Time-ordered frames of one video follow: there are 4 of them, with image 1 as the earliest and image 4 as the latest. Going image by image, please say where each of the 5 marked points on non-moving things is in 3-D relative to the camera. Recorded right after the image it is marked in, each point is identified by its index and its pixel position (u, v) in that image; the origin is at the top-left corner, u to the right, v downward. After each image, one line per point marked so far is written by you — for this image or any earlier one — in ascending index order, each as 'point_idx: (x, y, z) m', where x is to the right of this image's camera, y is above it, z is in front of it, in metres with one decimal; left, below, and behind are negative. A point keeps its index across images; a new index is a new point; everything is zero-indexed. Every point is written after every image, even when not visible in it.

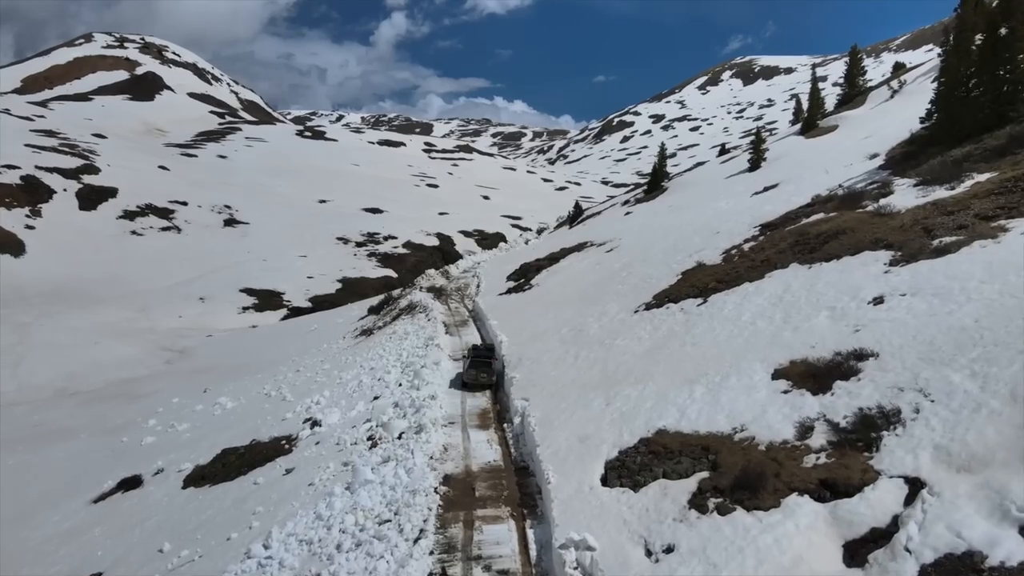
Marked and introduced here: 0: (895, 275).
0: (+6.6, +0.2, +12.6) m
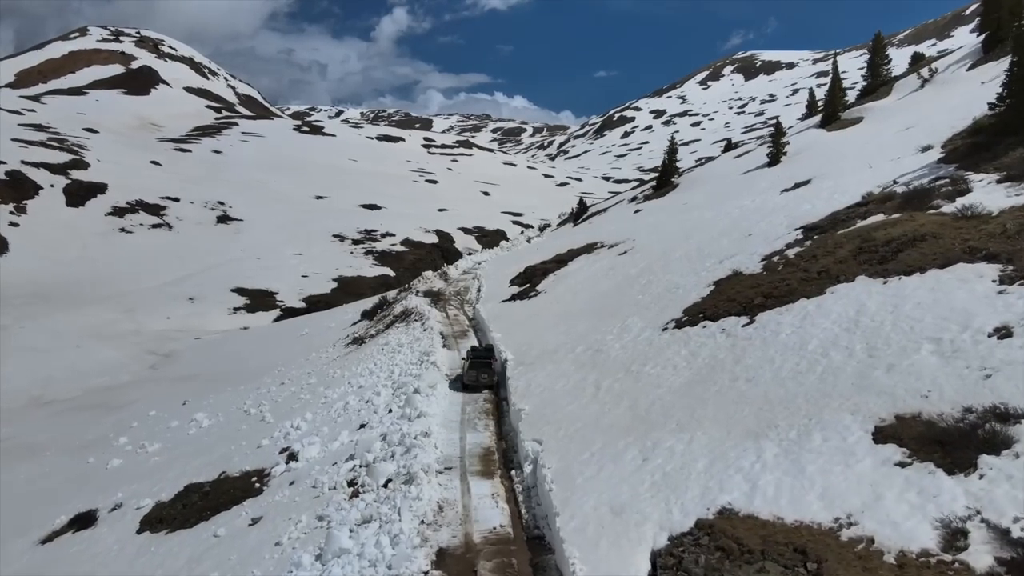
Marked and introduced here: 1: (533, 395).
0: (+6.7, -0.1, +9.8) m
1: (+0.5, -2.3, +15.8) m
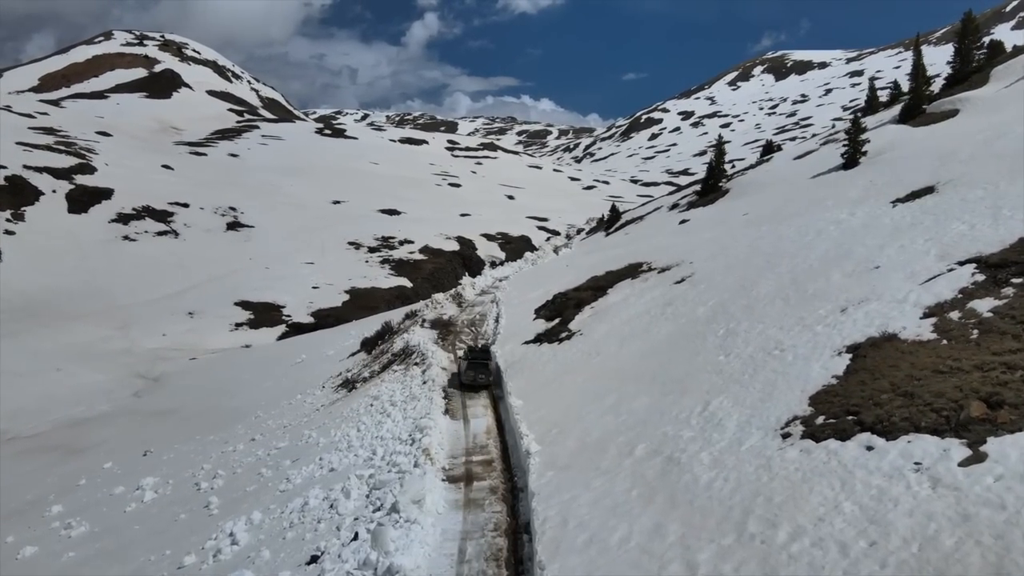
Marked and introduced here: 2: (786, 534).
0: (+6.9, -1.2, +3.3) m
1: (+0.8, -3.4, +9.5) m
2: (+2.9, -2.7, +7.9) m
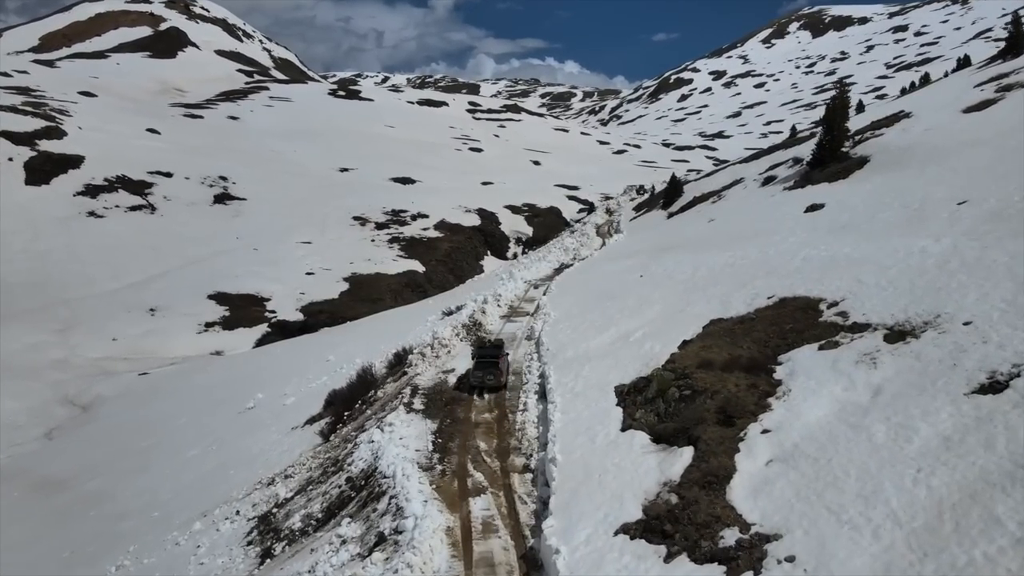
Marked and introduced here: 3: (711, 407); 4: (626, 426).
0: (+7.3, -3.7, -9.9) m
1: (+1.5, -5.5, -3.4) m
2: (+3.5, -4.9, -5.0) m
3: (+3.1, -1.9, +12.1) m
4: (+2.0, -2.3, +12.9) m
